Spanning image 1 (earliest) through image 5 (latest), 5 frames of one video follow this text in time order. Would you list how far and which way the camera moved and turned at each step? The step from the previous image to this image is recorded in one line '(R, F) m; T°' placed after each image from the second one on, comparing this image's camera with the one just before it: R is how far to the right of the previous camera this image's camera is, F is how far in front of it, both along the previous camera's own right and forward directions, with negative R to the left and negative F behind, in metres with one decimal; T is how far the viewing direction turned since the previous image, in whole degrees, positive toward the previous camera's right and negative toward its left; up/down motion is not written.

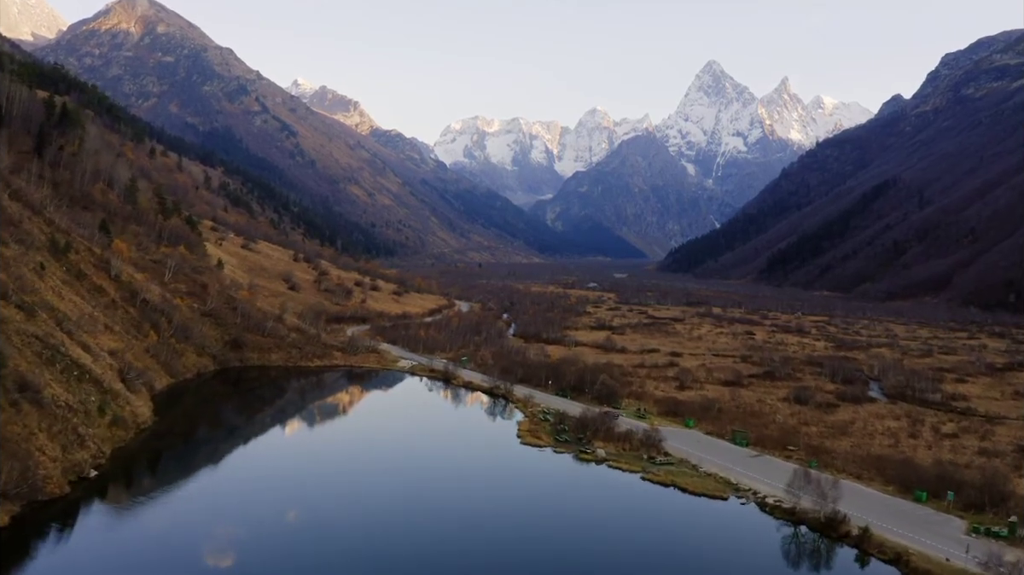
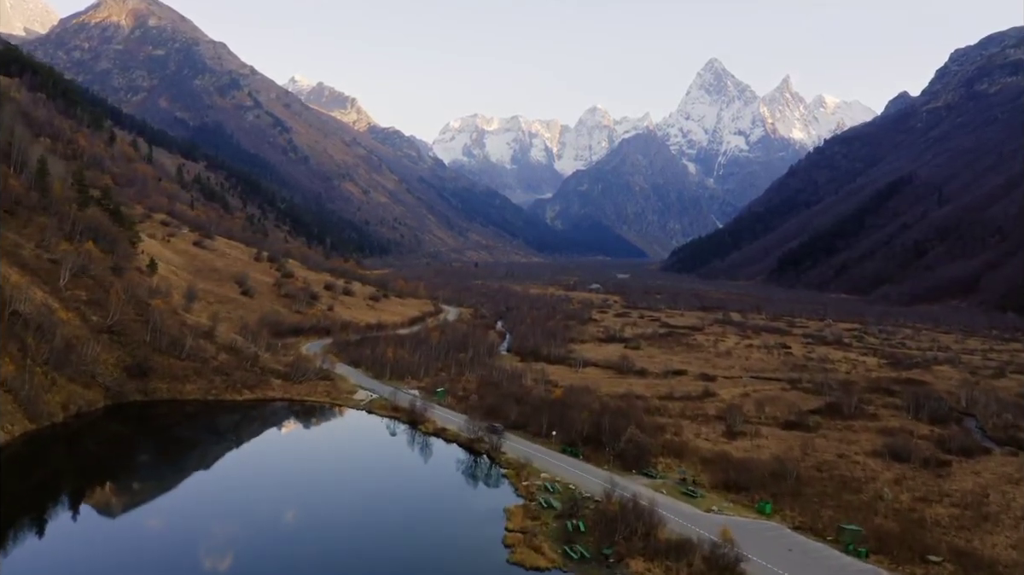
(+0.6, +18.8) m; 0°
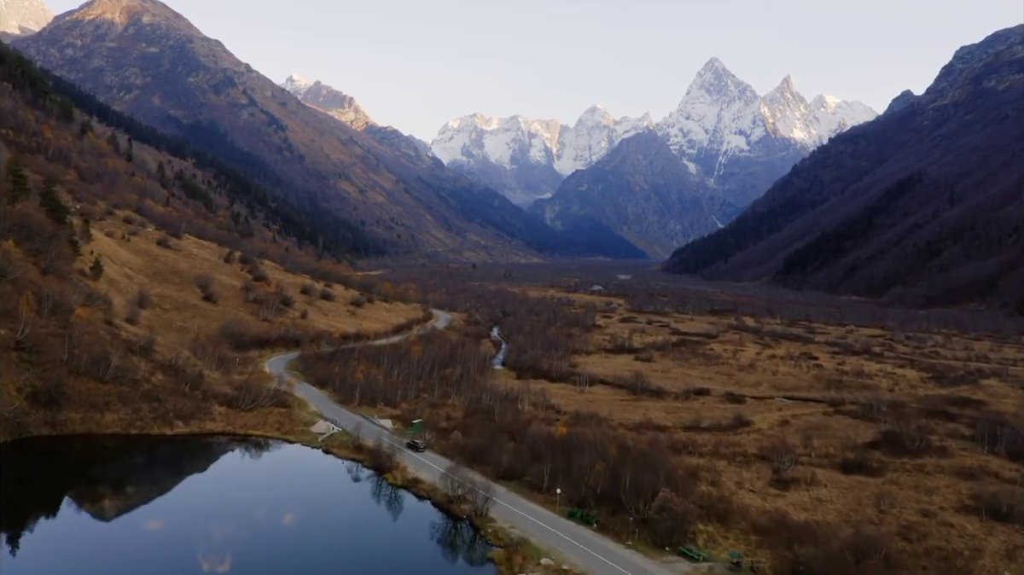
(+0.4, +11.1) m; 0°
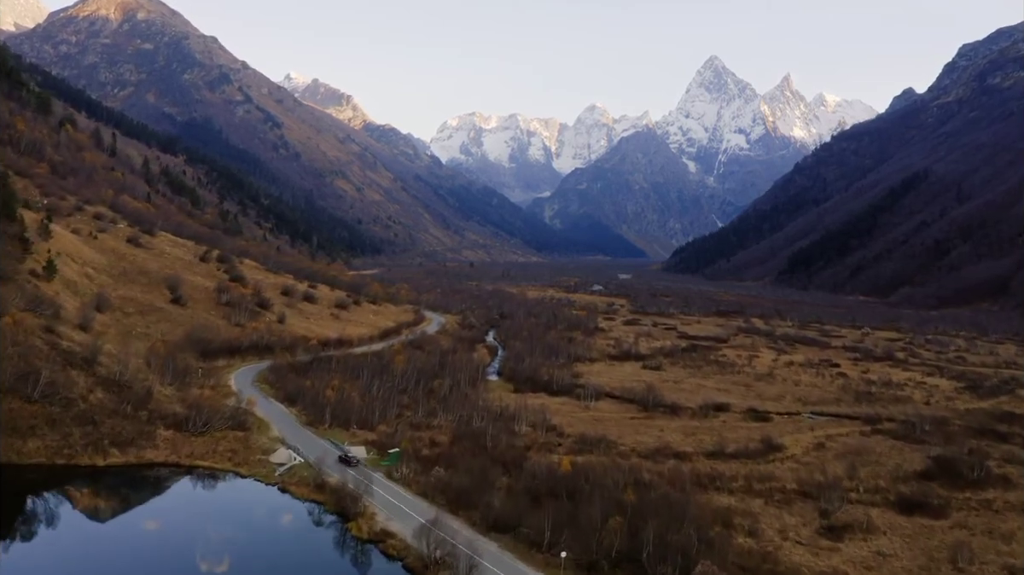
(+0.2, +7.5) m; 0°
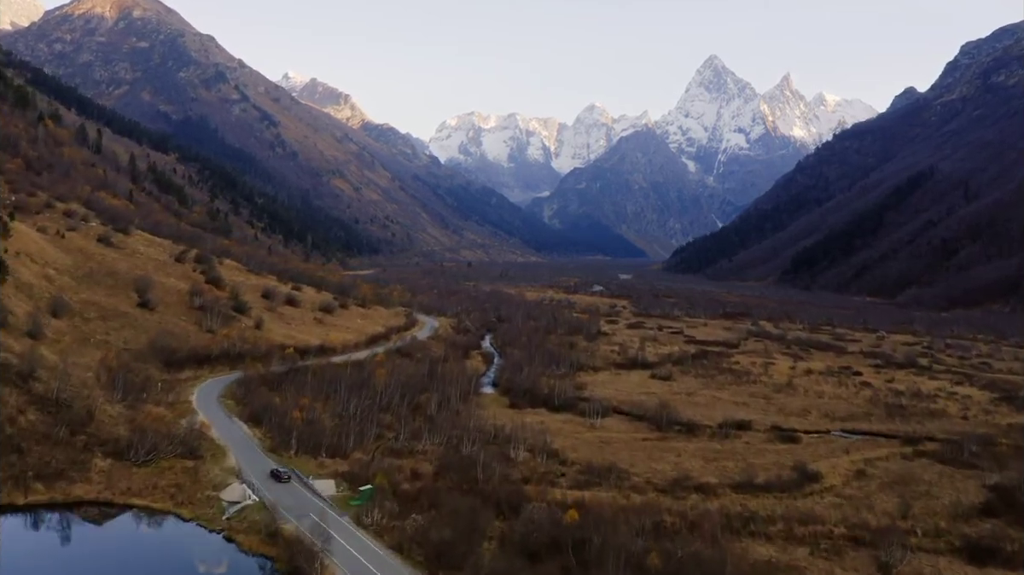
(+0.2, +6.4) m; 0°
